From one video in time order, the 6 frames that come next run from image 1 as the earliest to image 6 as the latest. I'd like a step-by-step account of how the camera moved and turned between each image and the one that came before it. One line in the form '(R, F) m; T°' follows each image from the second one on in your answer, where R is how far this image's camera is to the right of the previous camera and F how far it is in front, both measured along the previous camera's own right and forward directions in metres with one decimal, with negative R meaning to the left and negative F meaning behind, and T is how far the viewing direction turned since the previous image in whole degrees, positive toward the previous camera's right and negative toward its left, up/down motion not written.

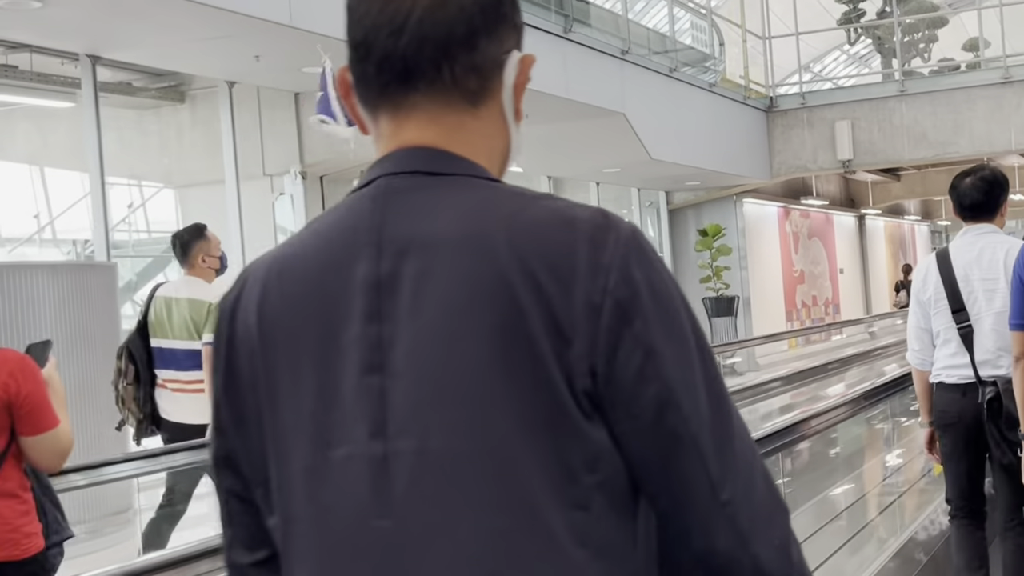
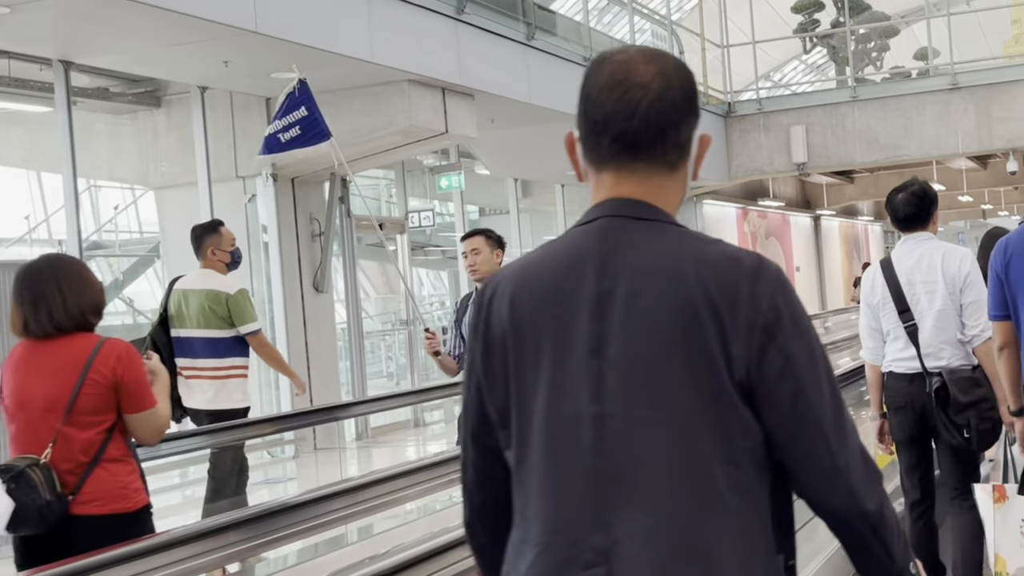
(0.0, -0.2) m; +2°
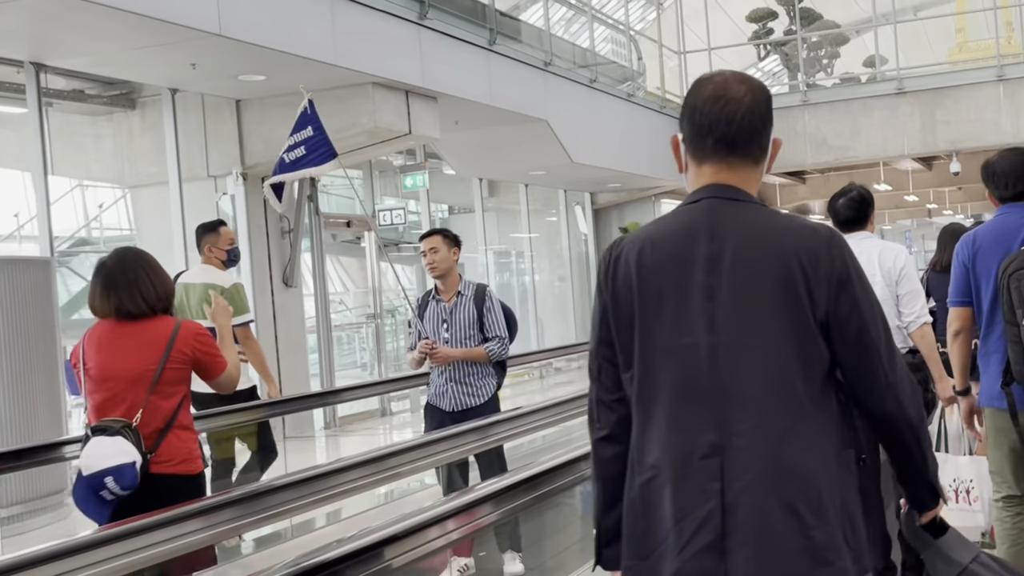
(0.0, -0.3) m; +2°
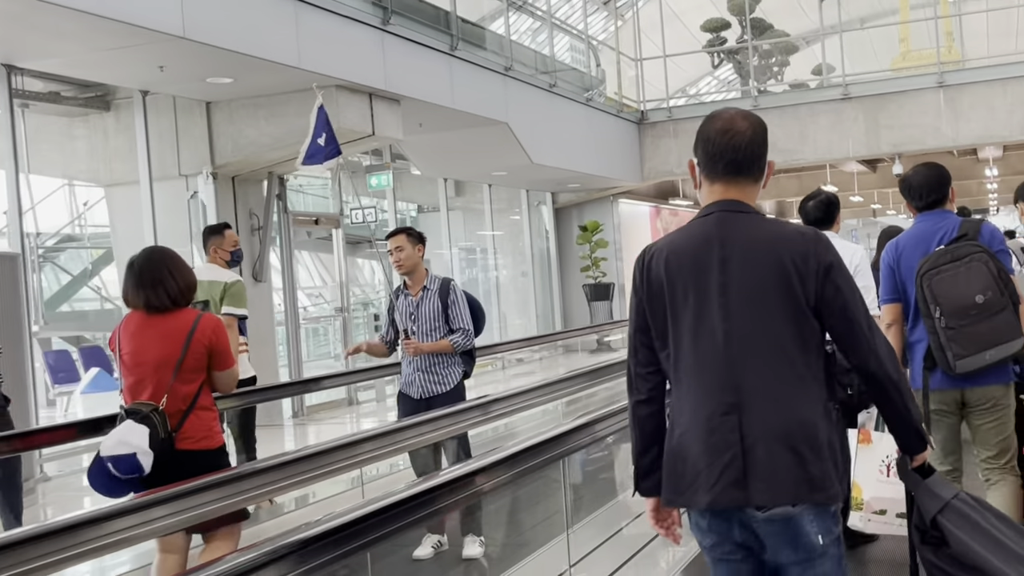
(0.0, -0.3) m; +3°
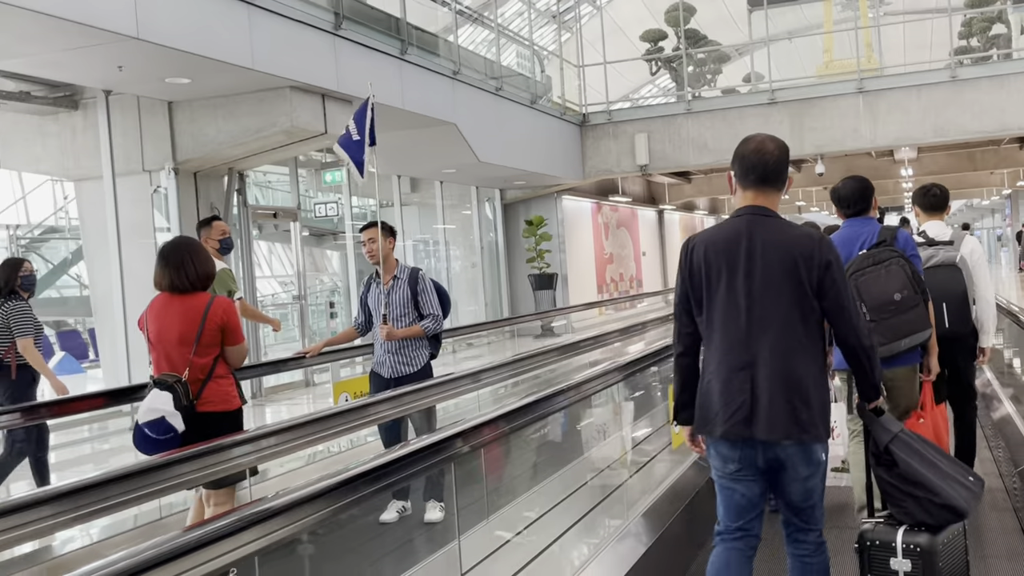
(-0.1, -0.6) m; +4°
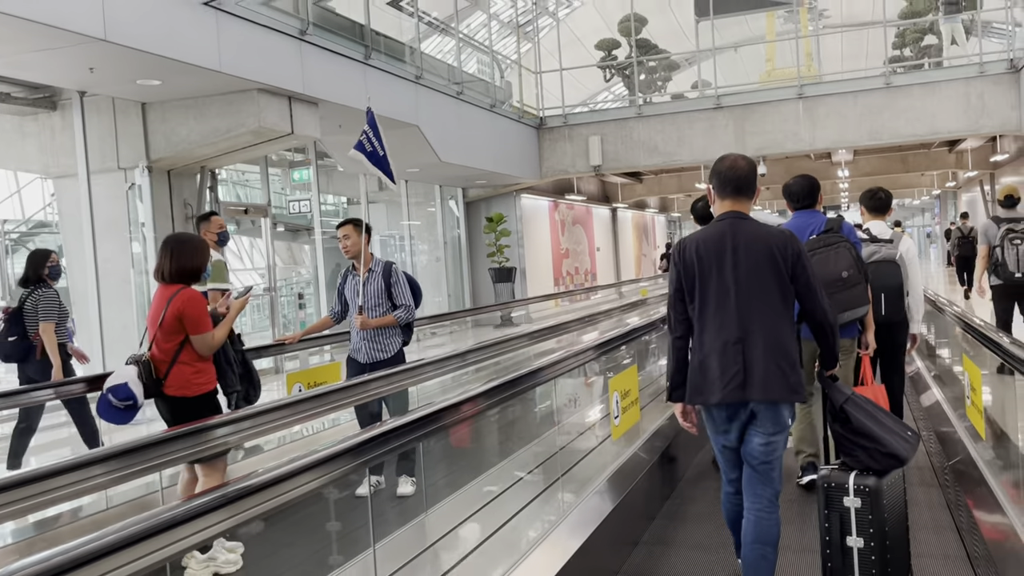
(-0.1, -0.5) m; +3°
